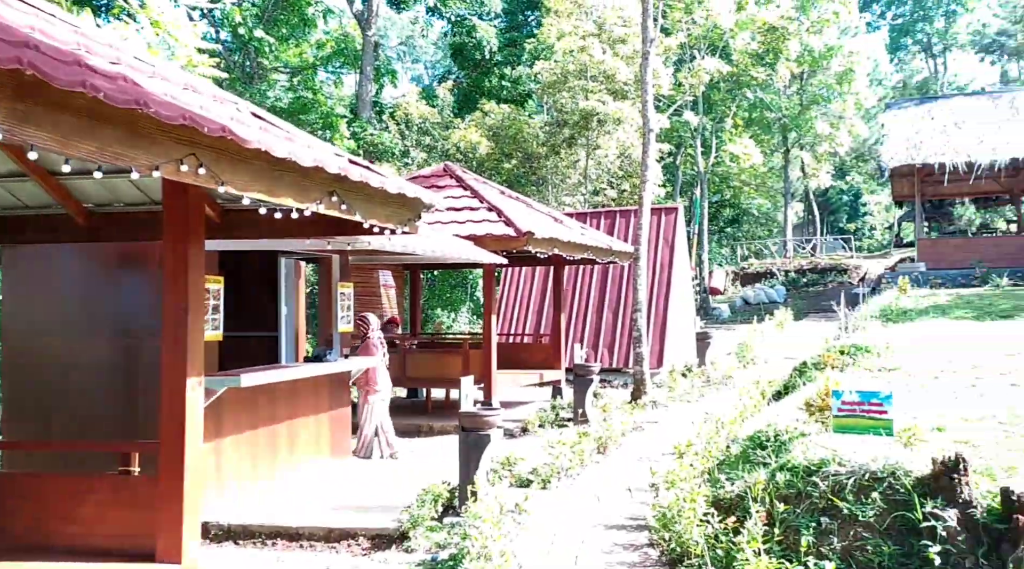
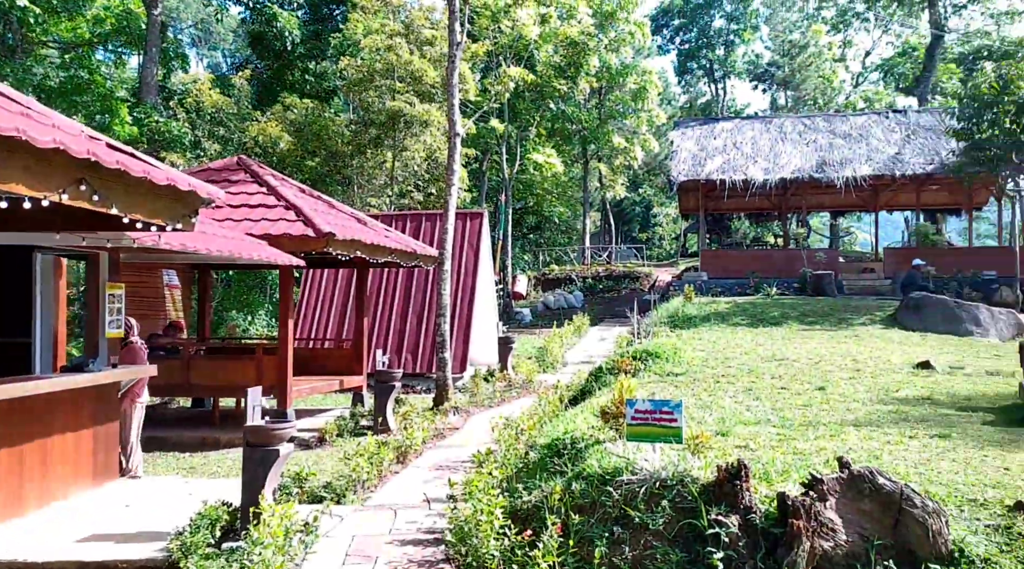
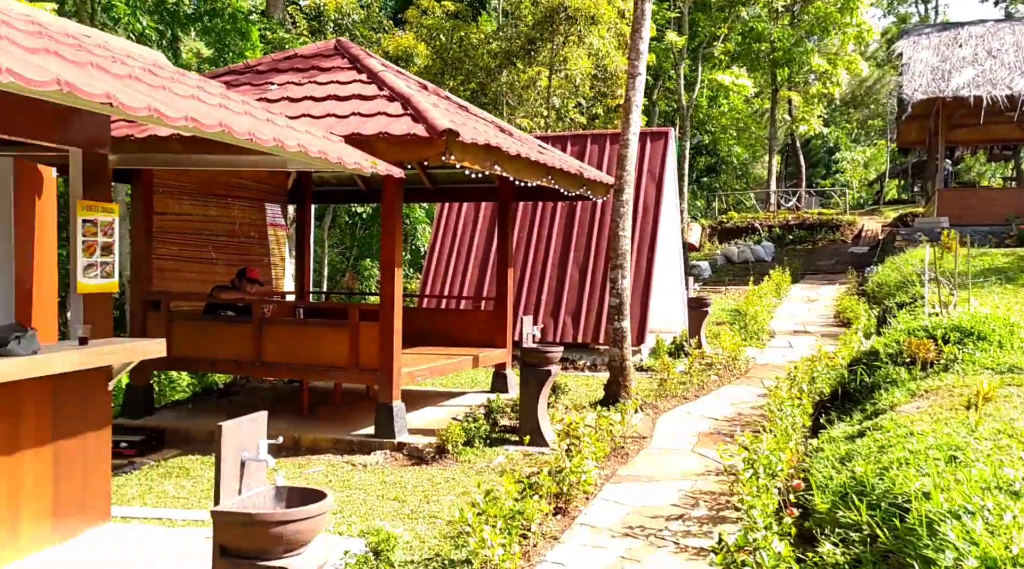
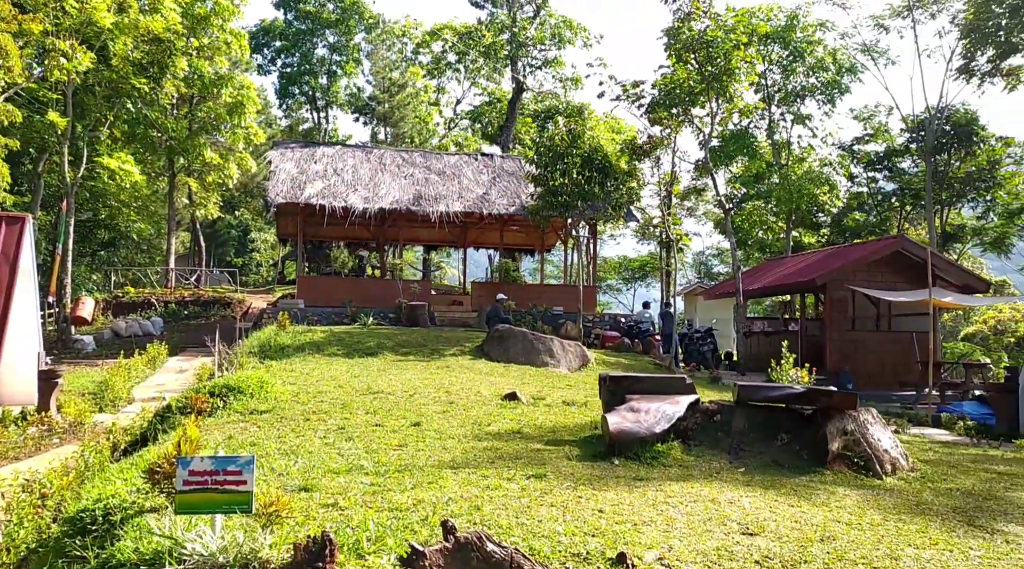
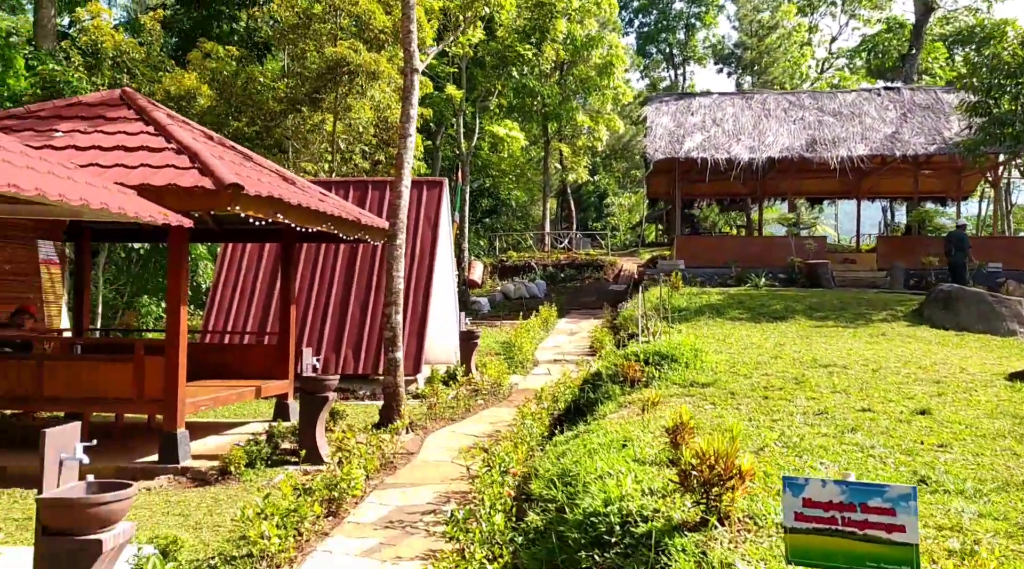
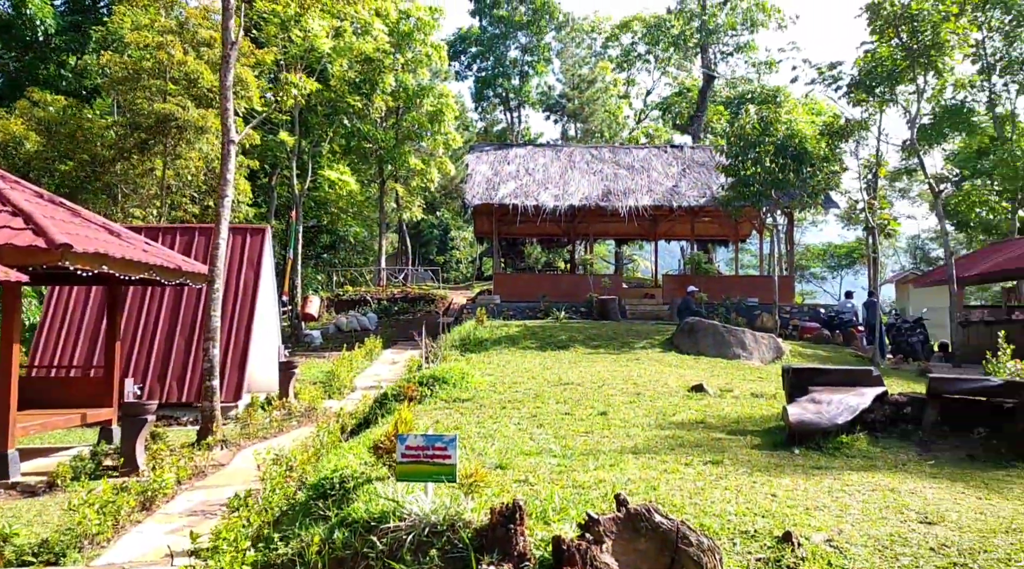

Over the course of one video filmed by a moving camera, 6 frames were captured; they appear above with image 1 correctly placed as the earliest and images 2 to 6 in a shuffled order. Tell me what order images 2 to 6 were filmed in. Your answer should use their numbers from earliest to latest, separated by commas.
2, 6, 4, 5, 3
